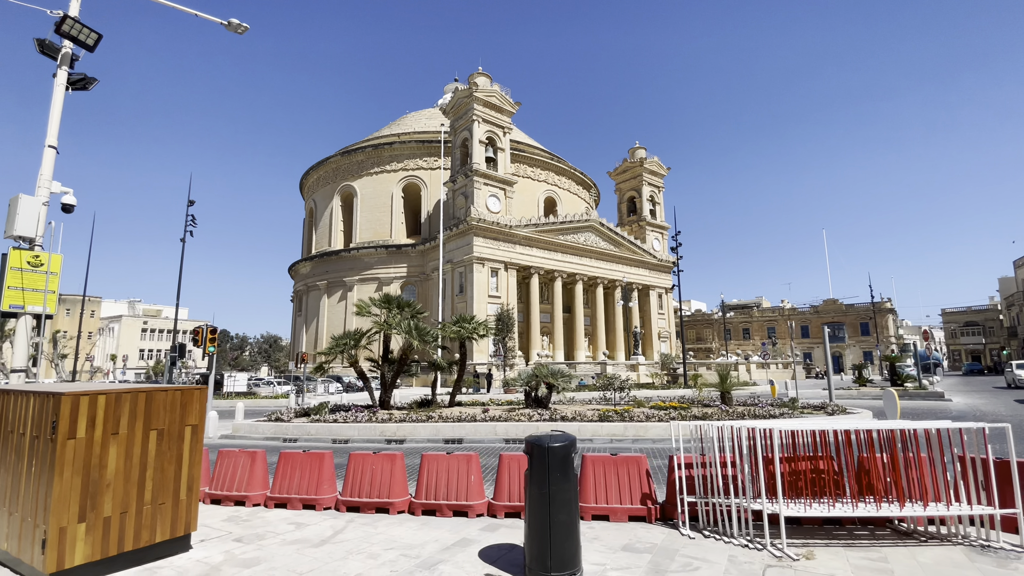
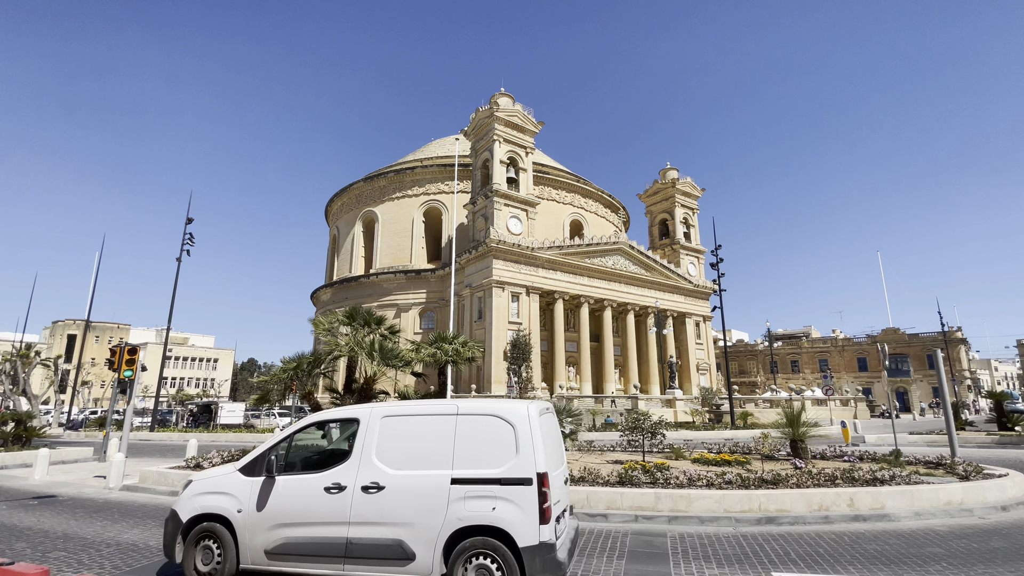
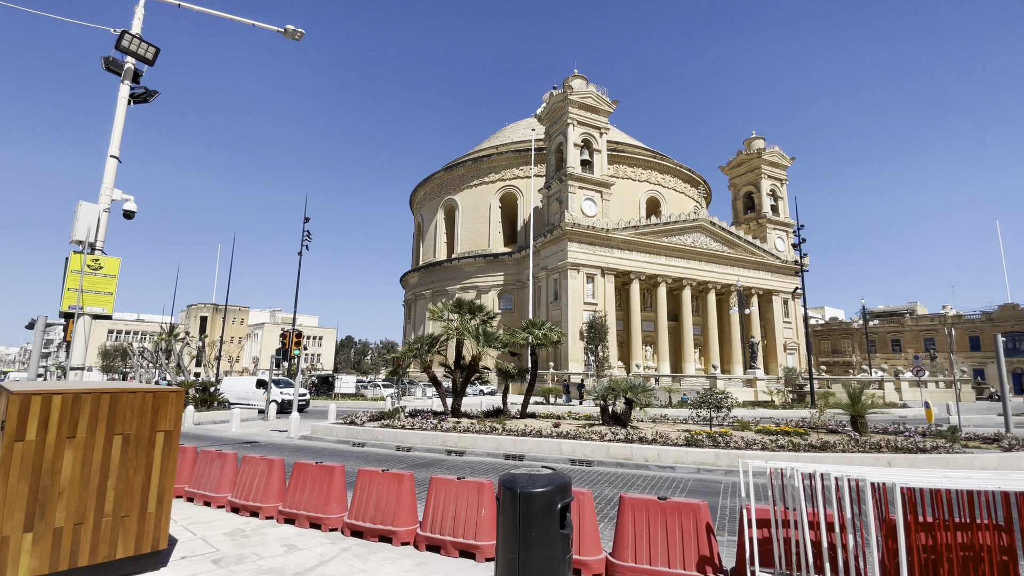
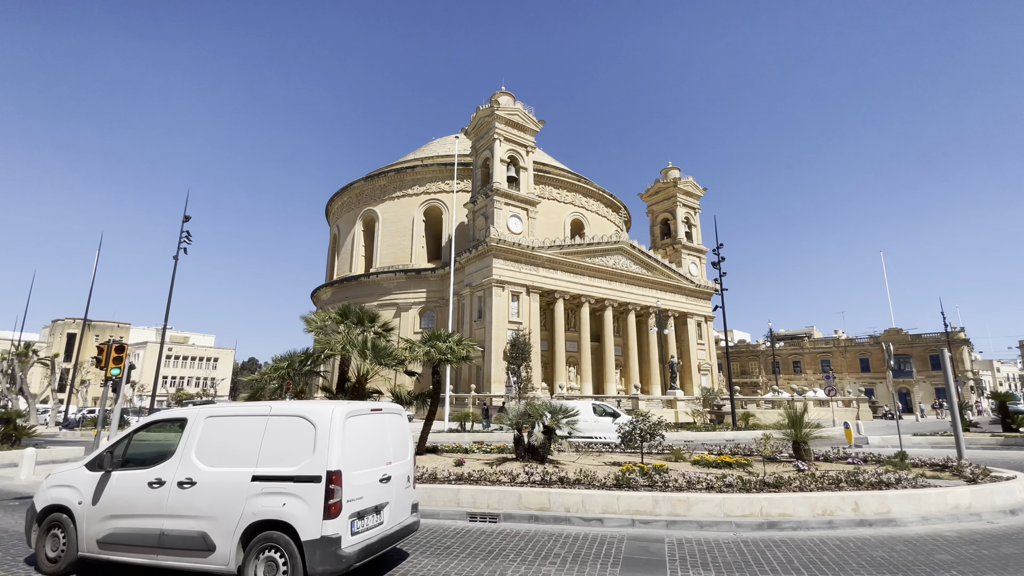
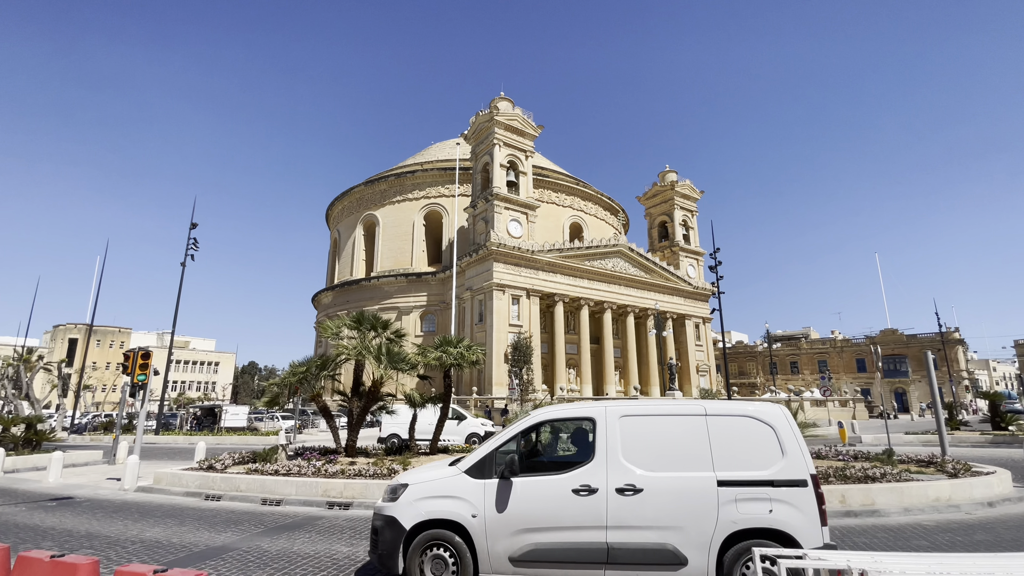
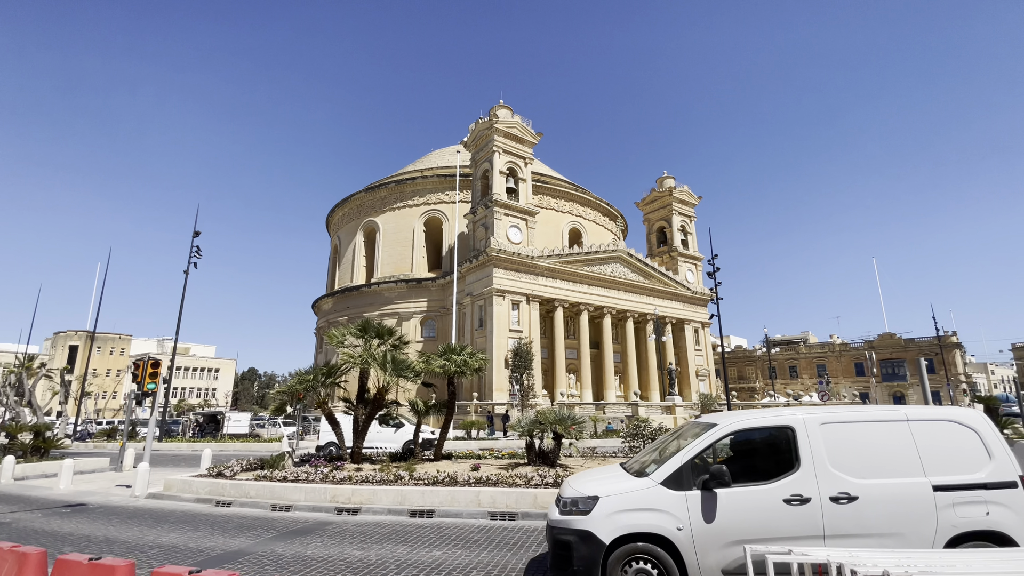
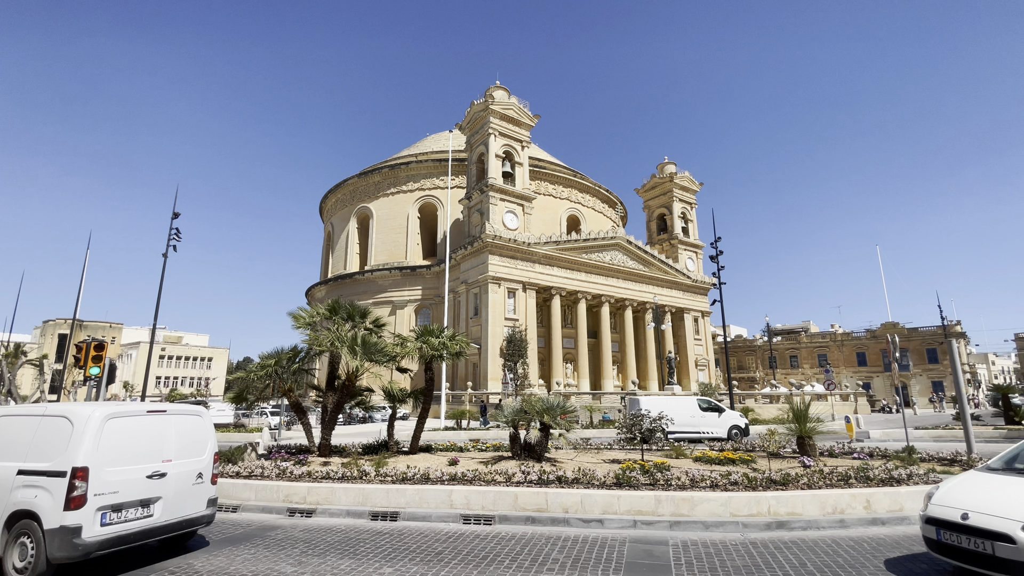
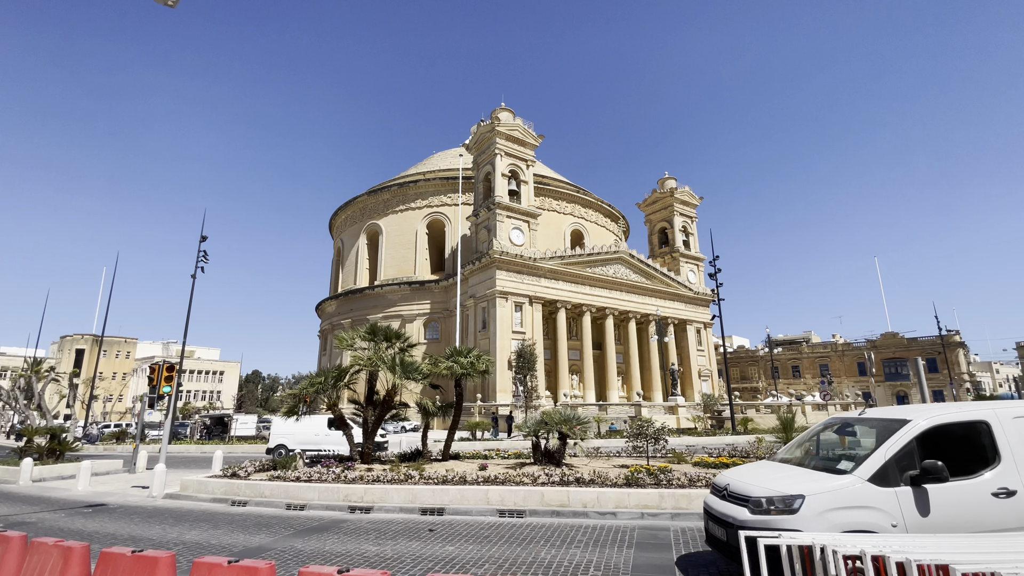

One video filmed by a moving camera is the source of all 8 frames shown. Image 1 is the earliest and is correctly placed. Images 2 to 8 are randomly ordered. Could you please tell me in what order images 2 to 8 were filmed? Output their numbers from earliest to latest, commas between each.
3, 8, 6, 5, 2, 4, 7
